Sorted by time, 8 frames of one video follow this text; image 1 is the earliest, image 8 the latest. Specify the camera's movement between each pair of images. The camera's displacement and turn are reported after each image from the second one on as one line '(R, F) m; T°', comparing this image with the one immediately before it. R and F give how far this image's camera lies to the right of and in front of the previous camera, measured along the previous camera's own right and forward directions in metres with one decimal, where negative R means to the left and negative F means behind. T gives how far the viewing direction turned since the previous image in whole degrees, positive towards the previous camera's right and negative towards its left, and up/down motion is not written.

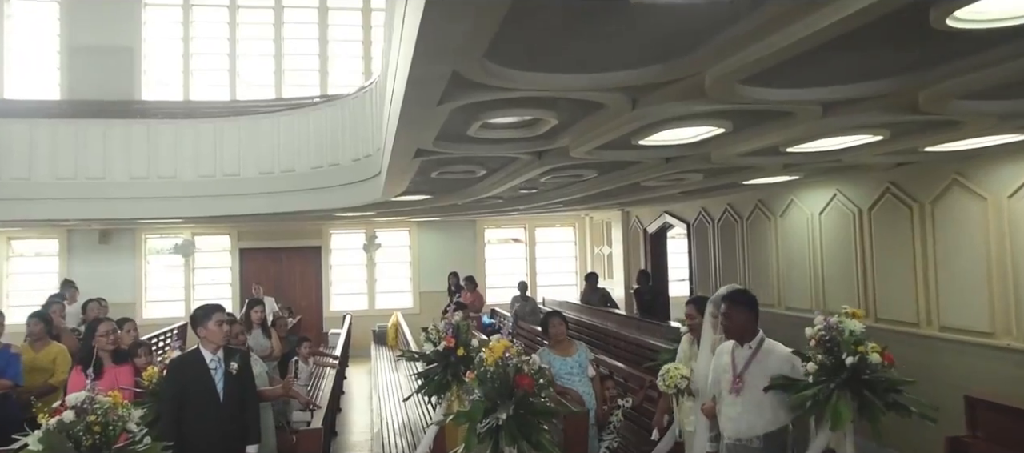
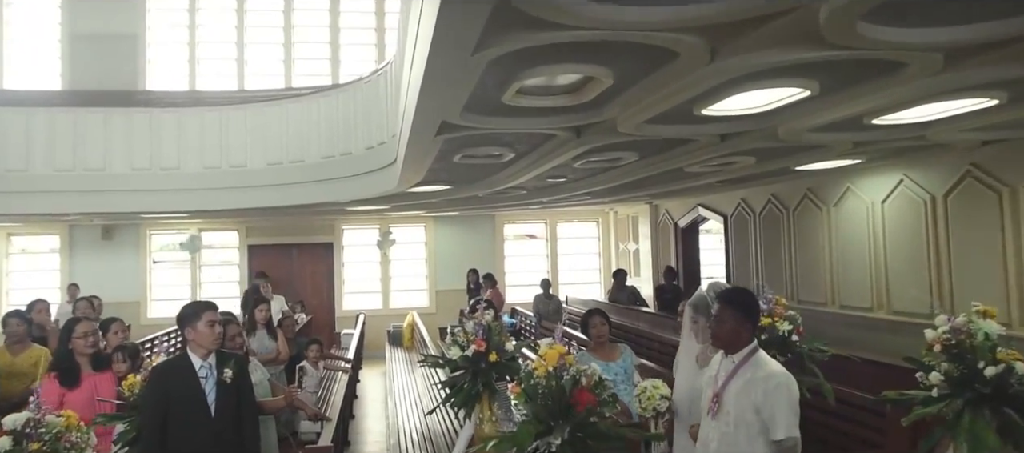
(-0.1, +0.6) m; -1°
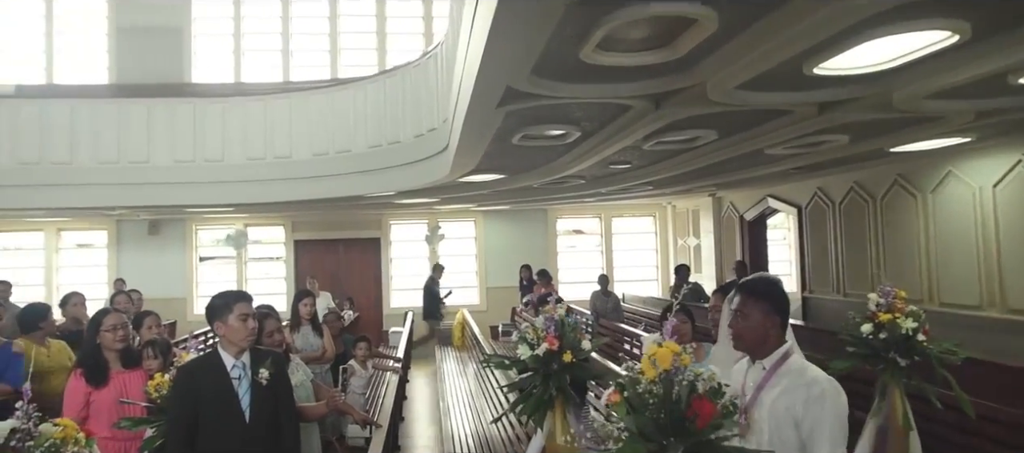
(-0.1, +0.5) m; -3°
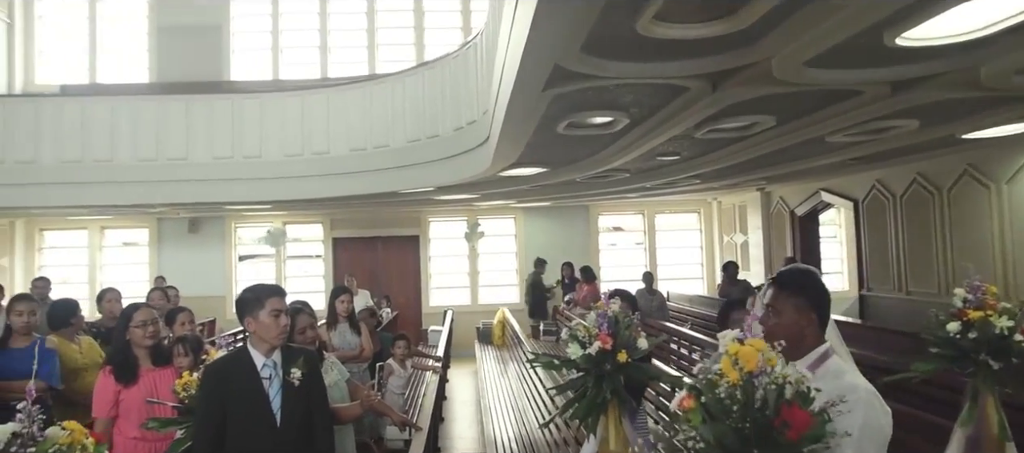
(0.0, +0.2) m; -3°
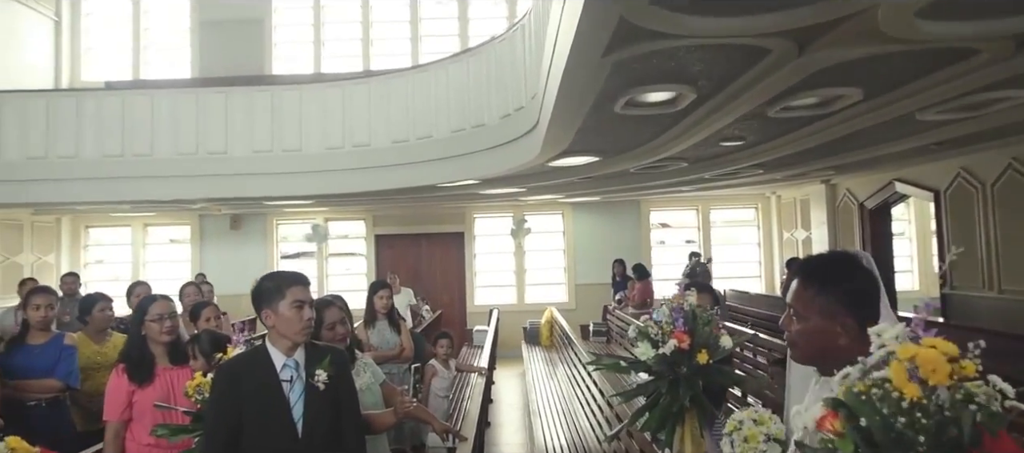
(-0.1, +0.4) m; -3°
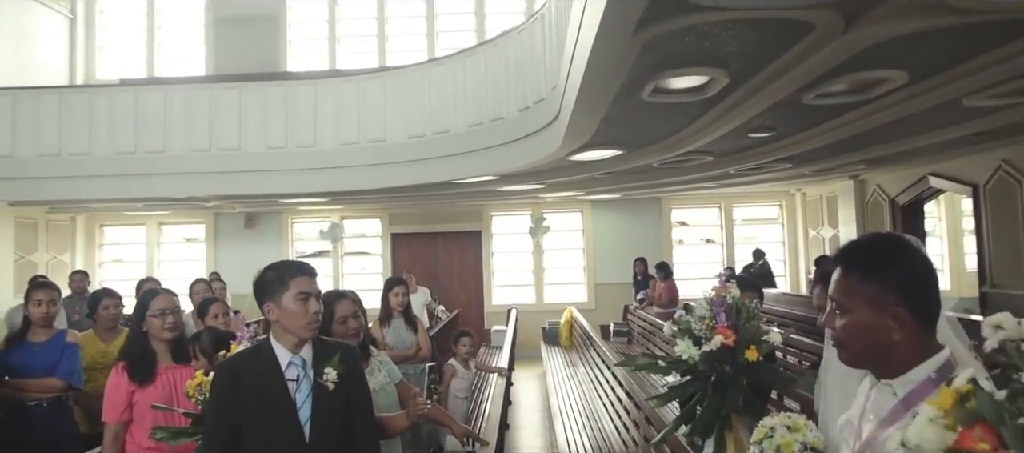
(0.0, +0.2) m; -1°
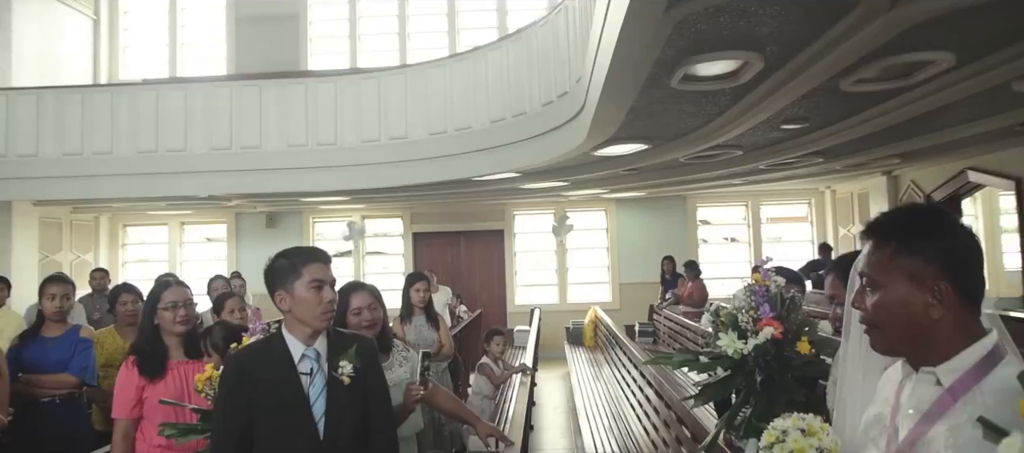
(0.0, +0.1) m; -2°
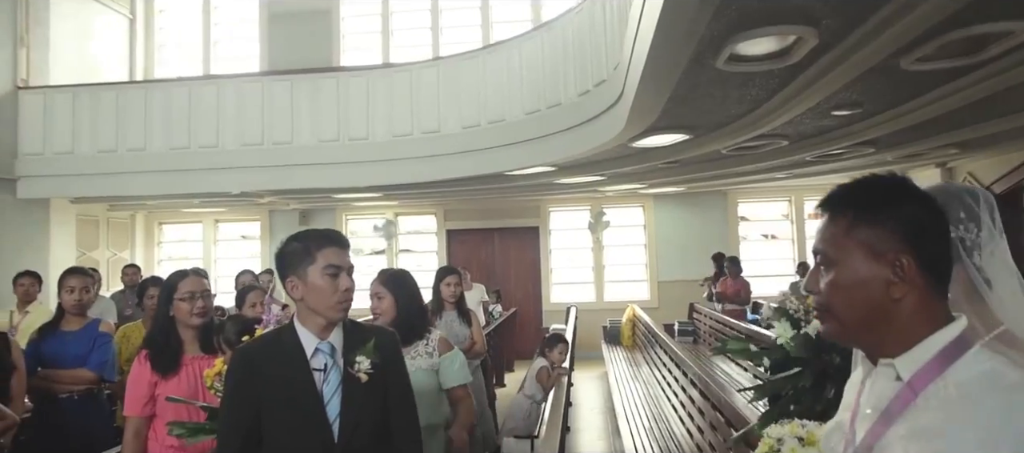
(0.0, +0.2) m; -3°
